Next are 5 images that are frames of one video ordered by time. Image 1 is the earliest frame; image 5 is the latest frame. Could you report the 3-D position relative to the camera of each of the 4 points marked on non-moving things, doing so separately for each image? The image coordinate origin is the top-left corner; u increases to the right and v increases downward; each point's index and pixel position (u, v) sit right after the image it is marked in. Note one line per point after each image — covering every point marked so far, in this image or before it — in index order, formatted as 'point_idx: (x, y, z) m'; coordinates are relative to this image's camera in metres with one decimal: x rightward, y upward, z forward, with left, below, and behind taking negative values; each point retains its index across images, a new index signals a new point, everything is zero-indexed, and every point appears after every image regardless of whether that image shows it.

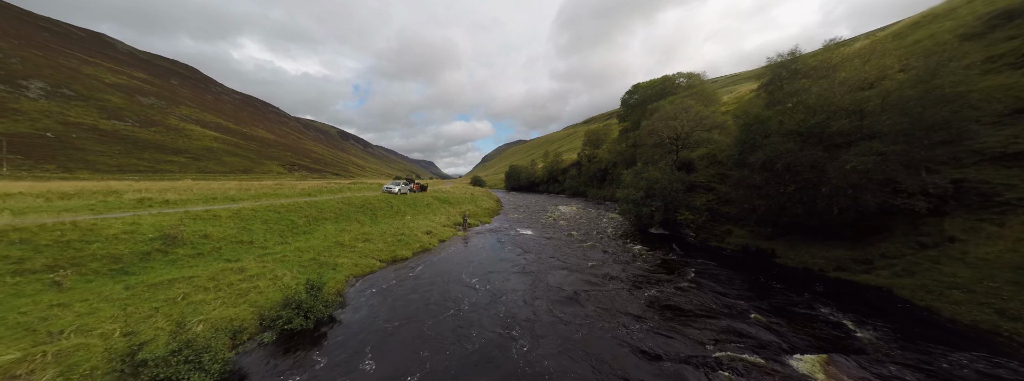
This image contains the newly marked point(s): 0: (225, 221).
0: (-20.5, -2.2, +18.2) m
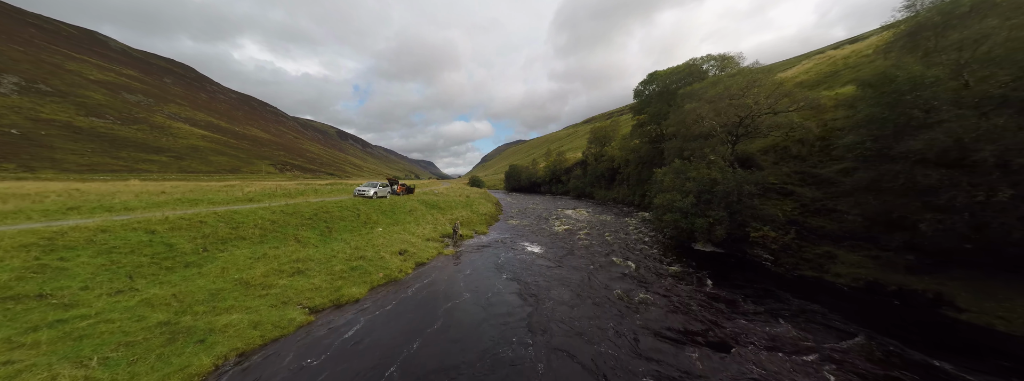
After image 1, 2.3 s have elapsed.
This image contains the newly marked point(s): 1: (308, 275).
0: (-20.1, -2.6, +10.2) m
1: (-12.5, -5.1, +15.6) m
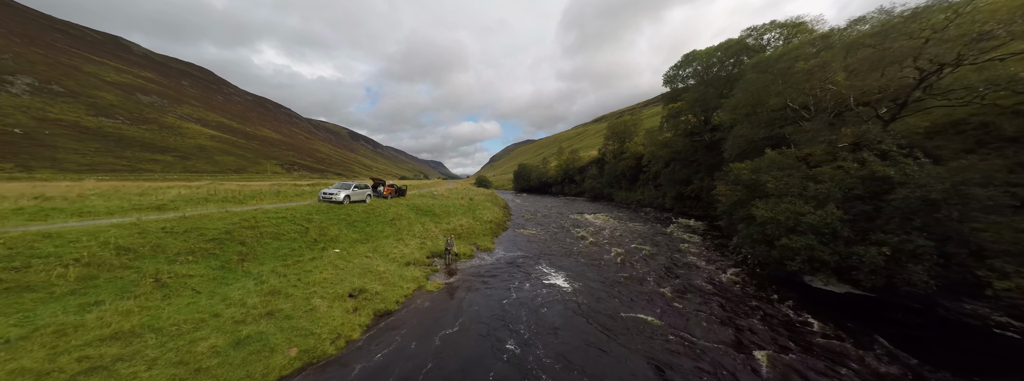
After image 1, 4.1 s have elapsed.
0: (-19.6, -2.8, +2.4) m
1: (-11.8, -5.4, +7.6) m
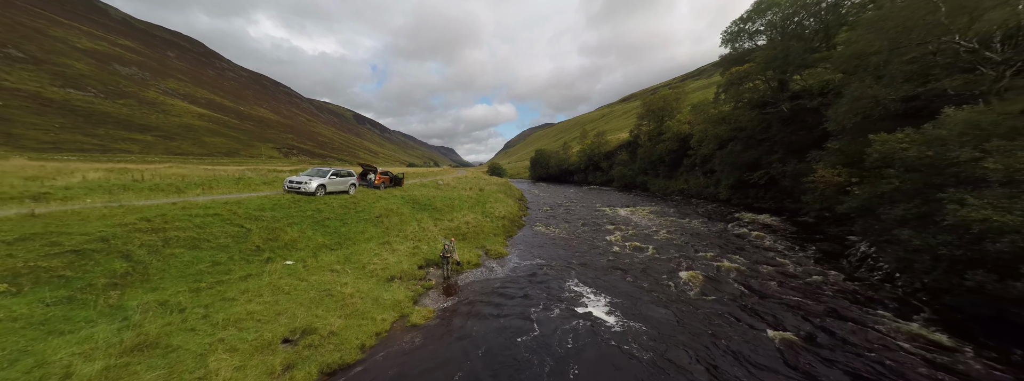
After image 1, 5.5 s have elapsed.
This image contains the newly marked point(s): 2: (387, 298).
0: (-19.2, -2.8, -2.1) m
1: (-11.2, -5.1, +2.8) m
2: (-5.9, -5.1, +12.4) m
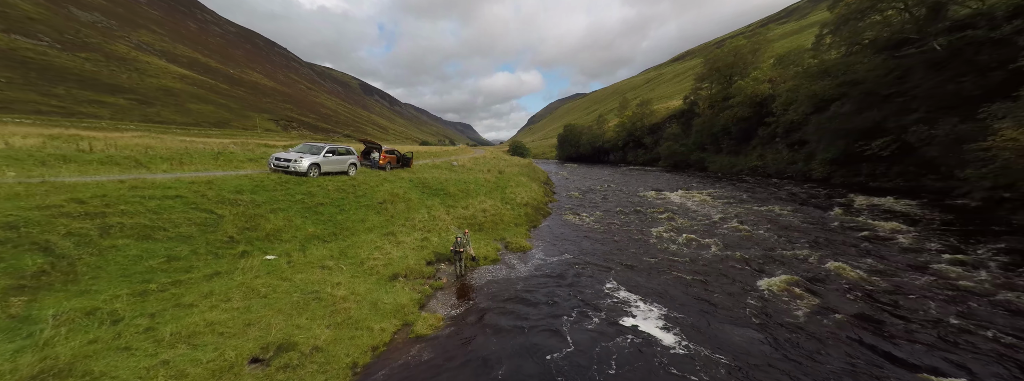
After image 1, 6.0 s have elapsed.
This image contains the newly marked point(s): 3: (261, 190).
0: (-19.2, -2.8, -3.1) m
1: (-10.8, -4.9, +1.2) m
2: (-4.8, -4.3, +10.4) m
3: (-13.2, -0.3, +14.6) m
